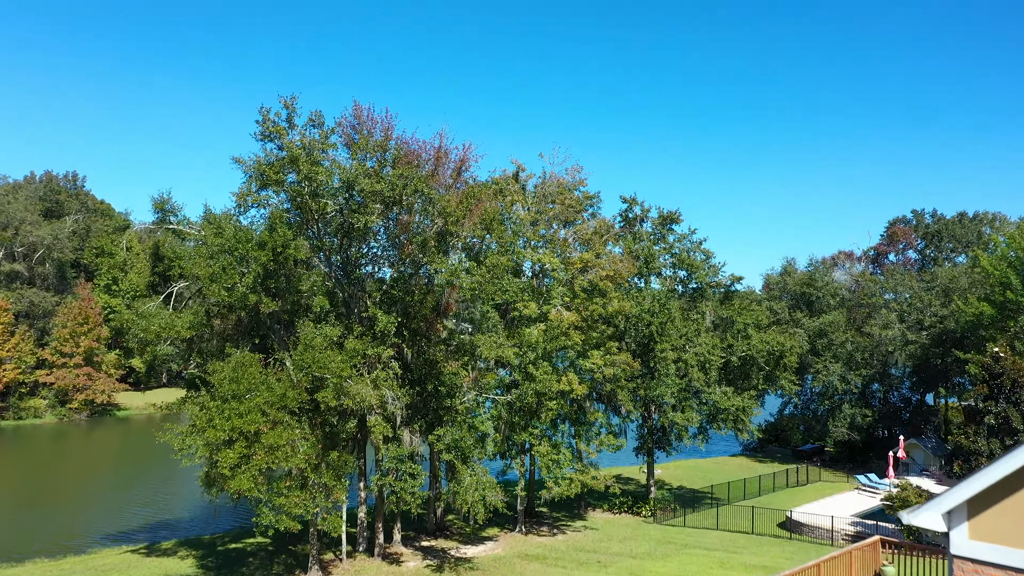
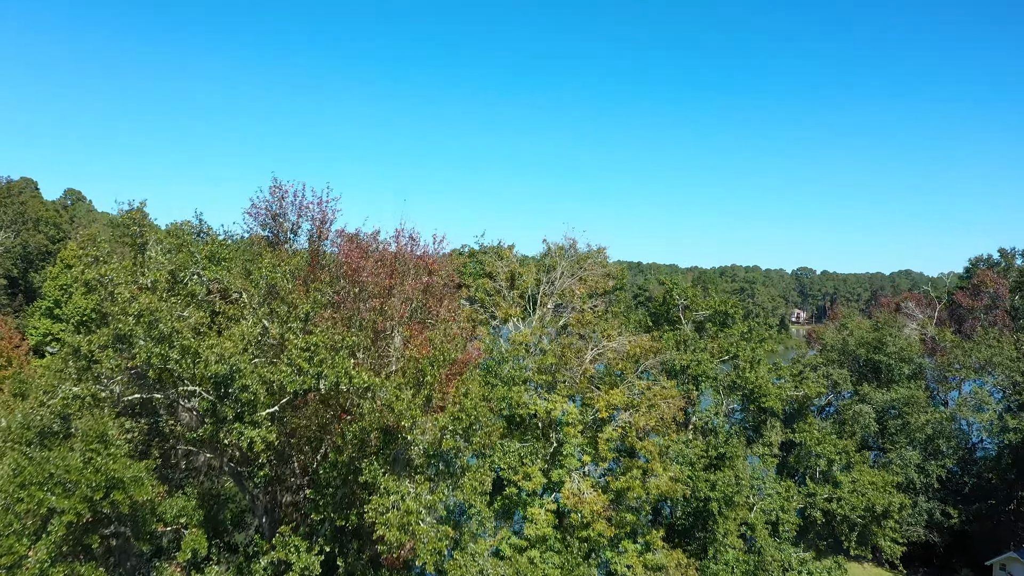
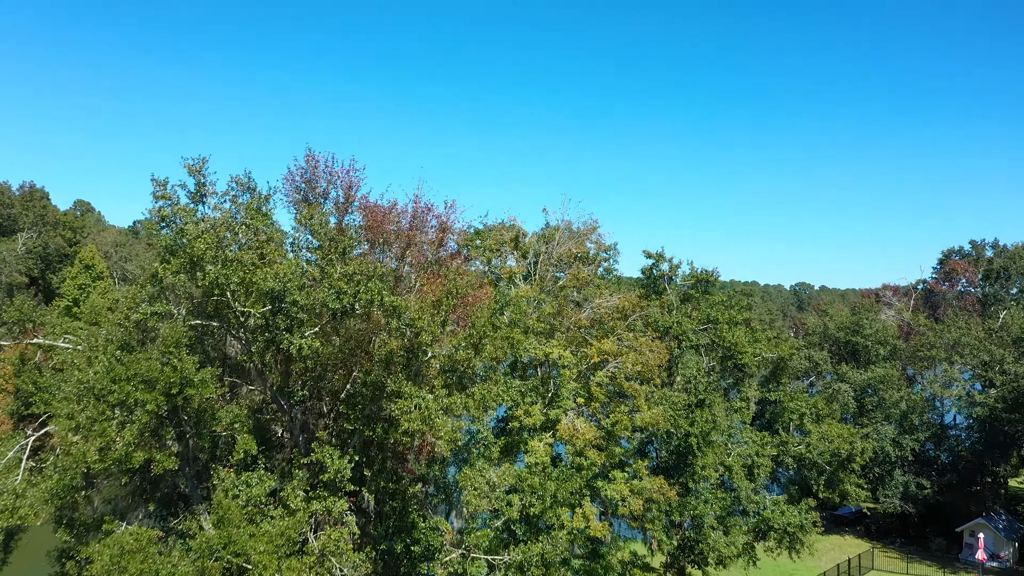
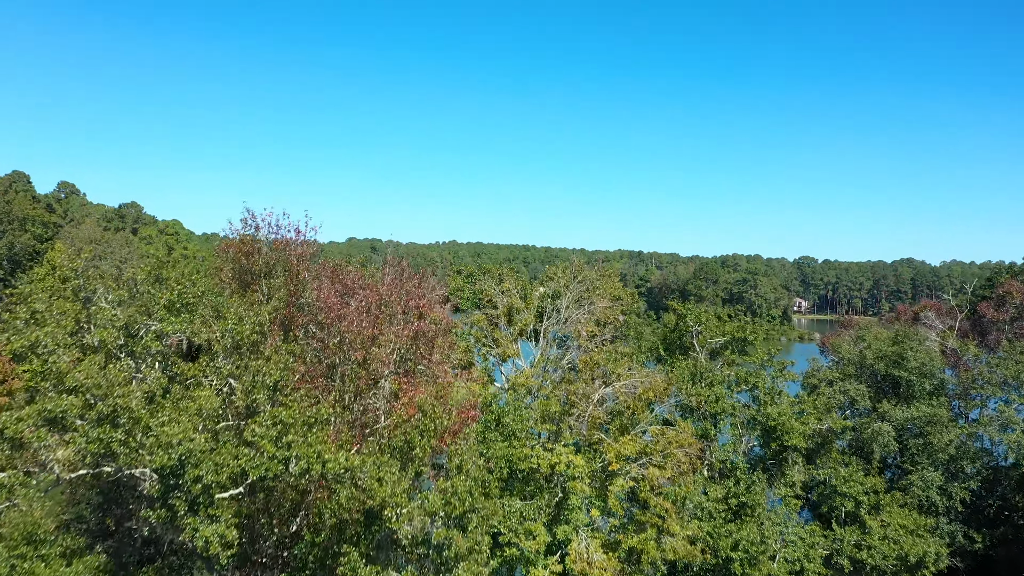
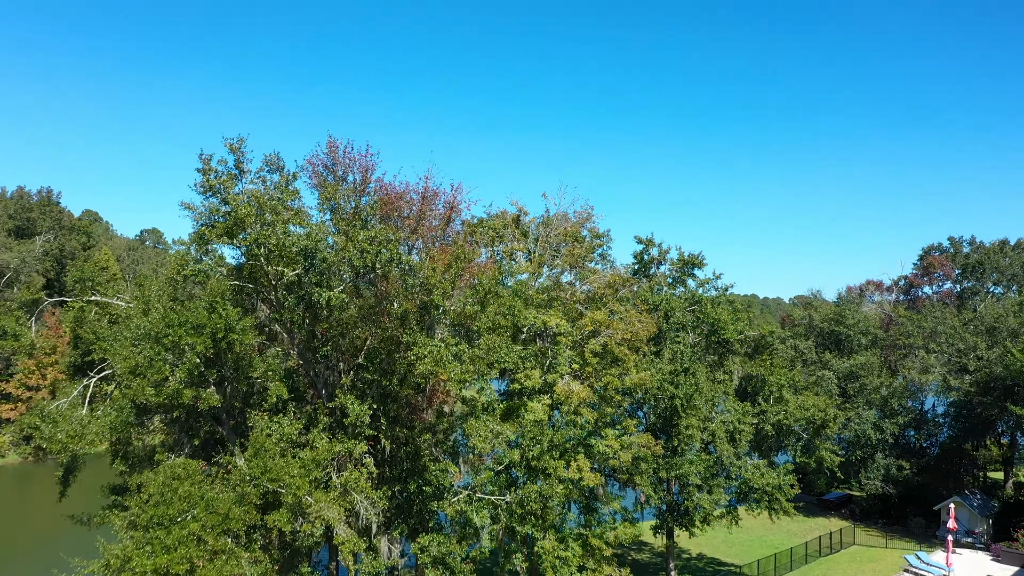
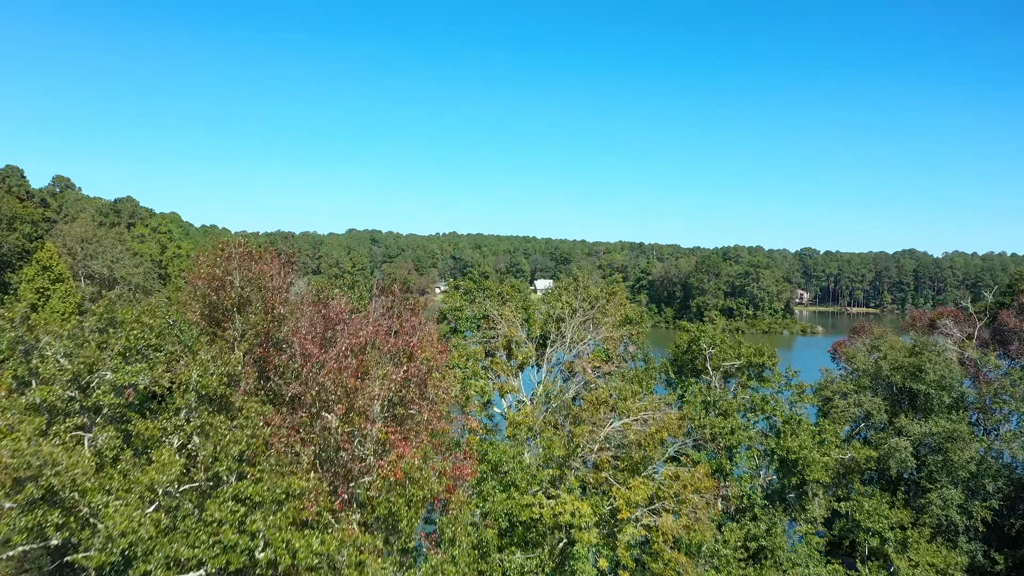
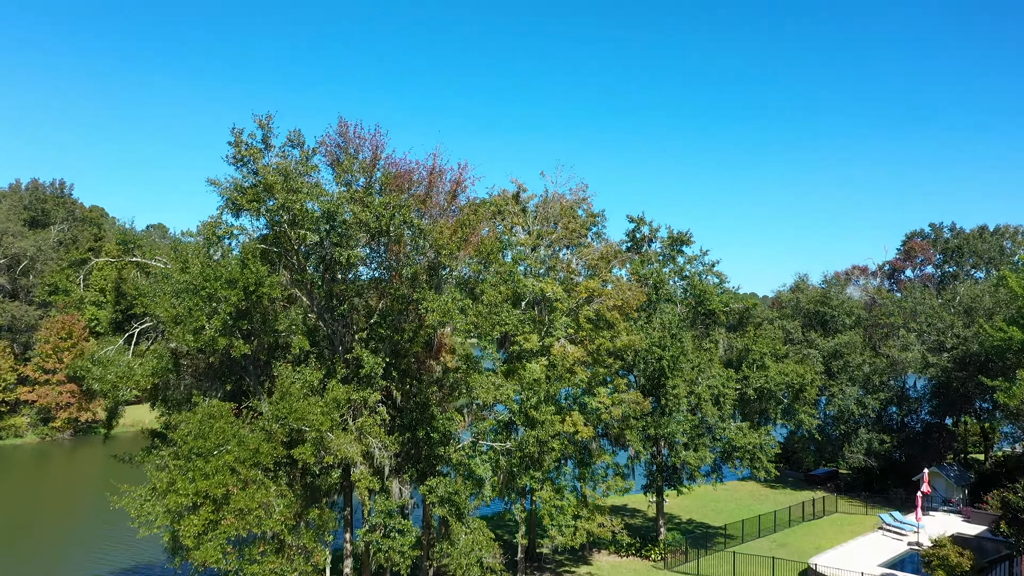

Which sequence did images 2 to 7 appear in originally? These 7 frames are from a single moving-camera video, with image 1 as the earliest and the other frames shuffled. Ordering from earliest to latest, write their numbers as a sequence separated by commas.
7, 5, 3, 2, 4, 6
